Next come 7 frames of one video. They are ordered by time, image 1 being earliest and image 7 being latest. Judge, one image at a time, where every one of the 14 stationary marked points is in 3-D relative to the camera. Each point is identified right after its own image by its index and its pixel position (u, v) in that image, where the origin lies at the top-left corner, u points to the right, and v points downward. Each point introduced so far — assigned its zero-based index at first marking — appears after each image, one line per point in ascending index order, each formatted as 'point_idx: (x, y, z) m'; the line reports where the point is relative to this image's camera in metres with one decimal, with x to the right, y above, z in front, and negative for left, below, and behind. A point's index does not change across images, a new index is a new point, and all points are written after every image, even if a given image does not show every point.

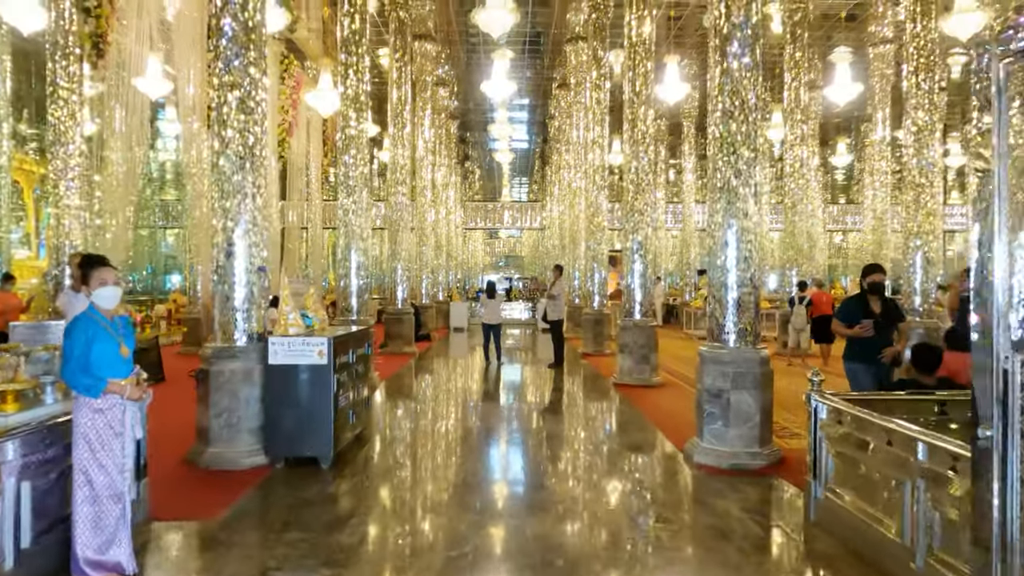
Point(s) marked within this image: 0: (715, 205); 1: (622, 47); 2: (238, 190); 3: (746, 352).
0: (+1.4, +0.6, +4.6) m
1: (+2.4, +5.1, +14.4) m
2: (-1.8, +0.6, +4.4) m
3: (+1.5, -0.4, +4.3) m
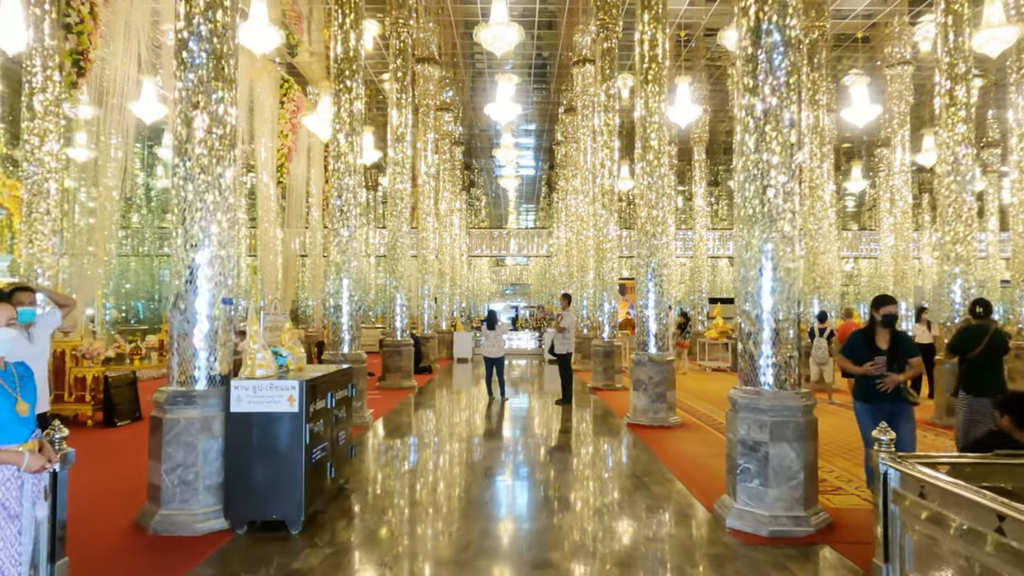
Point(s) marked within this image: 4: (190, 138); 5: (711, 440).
0: (+1.4, +0.4, +4.1) m
1: (+2.5, +4.5, +14.0) m
2: (-1.8, +0.4, +3.9) m
3: (+1.5, -0.6, +3.7) m
4: (-1.9, +0.9, +3.9) m
5: (+2.0, -1.5, +6.5) m
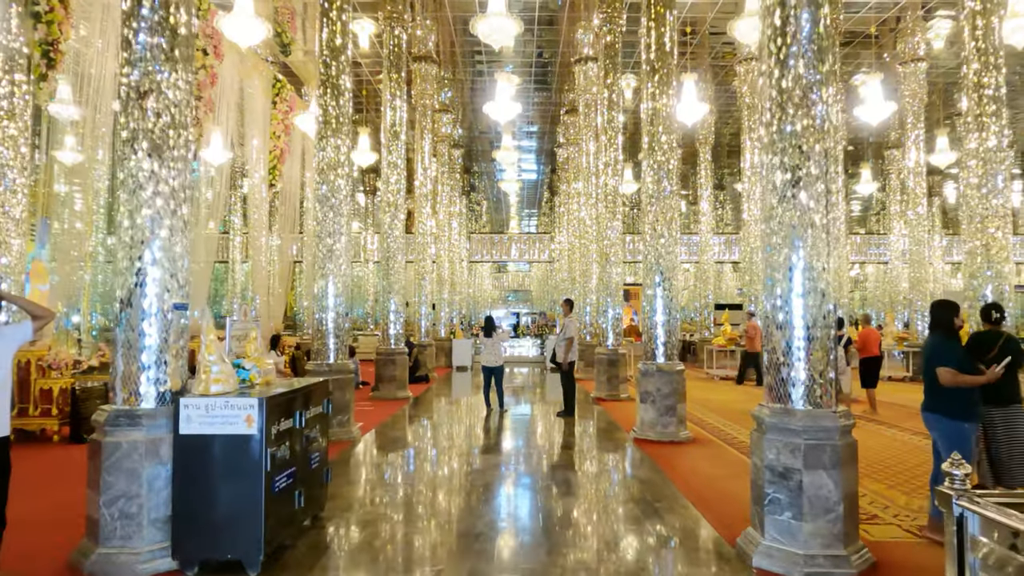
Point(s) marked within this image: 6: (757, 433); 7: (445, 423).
0: (+1.4, +0.4, +3.6) m
1: (+2.5, +4.4, +13.5) m
2: (-1.8, +0.4, +3.4) m
3: (+1.5, -0.6, +3.2) m
4: (-1.9, +0.8, +3.4) m
5: (+1.9, -1.5, +6.0) m
6: (+1.2, -0.7, +3.4) m
7: (-0.9, -1.8, +8.9) m
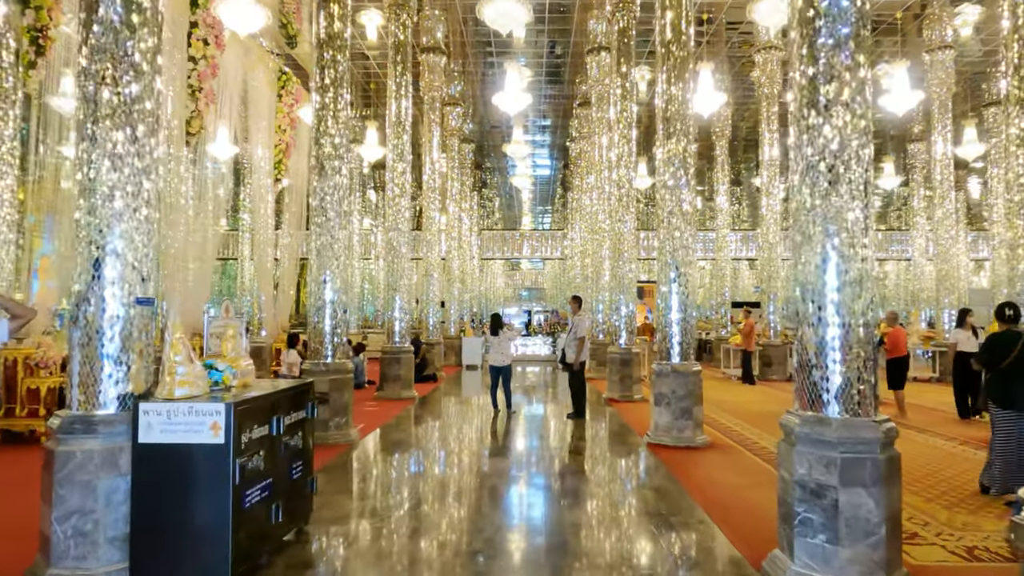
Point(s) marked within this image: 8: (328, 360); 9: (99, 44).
0: (+1.4, +0.4, +3.2) m
1: (+2.7, +4.4, +13.1) m
2: (-1.8, +0.5, +3.1) m
3: (+1.5, -0.6, +2.8) m
4: (-1.9, +0.9, +3.1) m
5: (+2.0, -1.5, +5.7) m
6: (+1.2, -0.7, +3.0) m
7: (-0.8, -1.7, +8.6) m
8: (-1.9, -0.8, +7.0) m
9: (-1.9, +1.1, +3.1) m
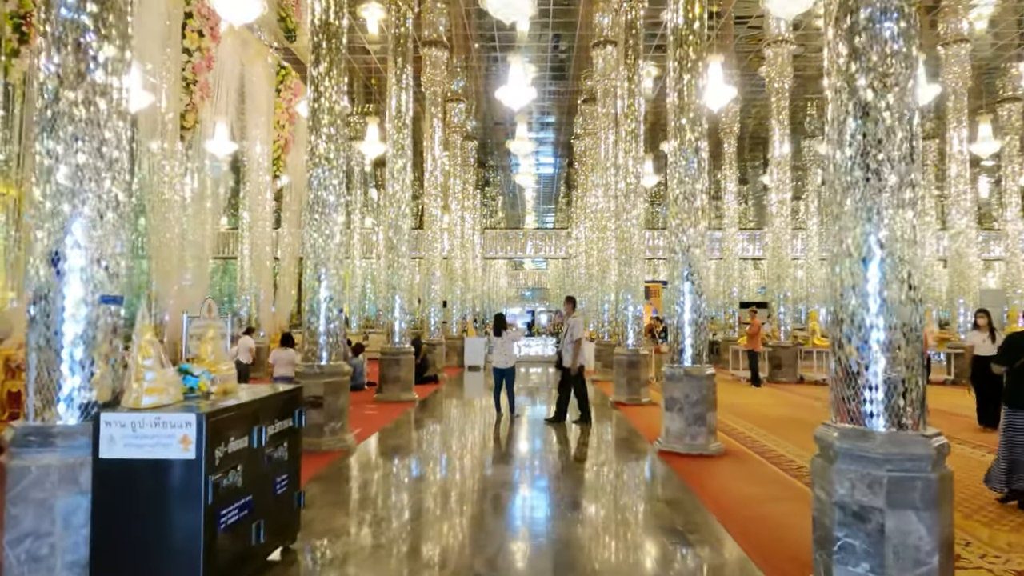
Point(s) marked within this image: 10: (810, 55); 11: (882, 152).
0: (+1.4, +0.4, +2.9) m
1: (+2.8, +4.4, +12.8) m
2: (-1.8, +0.5, +2.8) m
3: (+1.5, -0.6, +2.5) m
4: (-1.9, +0.9, +2.8) m
5: (+2.0, -1.5, +5.3) m
6: (+1.2, -0.7, +2.7) m
7: (-0.7, -1.7, +8.3) m
8: (-1.9, -0.7, +6.7) m
9: (-1.9, +1.1, +2.8) m
10: (+6.1, +4.8, +13.6) m
11: (+1.5, +0.6, +2.8) m
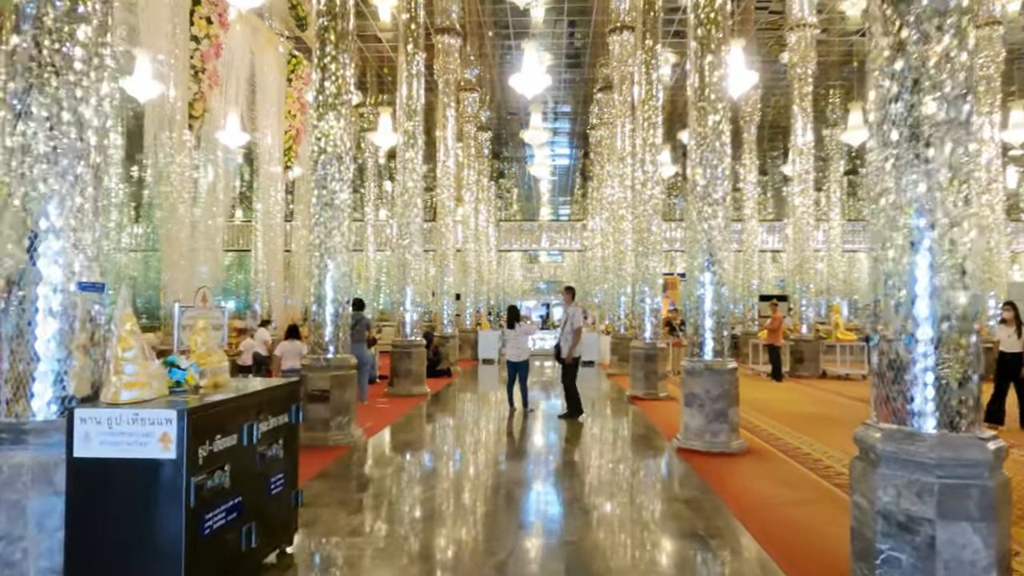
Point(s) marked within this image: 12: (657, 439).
0: (+1.5, +0.4, +2.6) m
1: (+3.0, +4.6, +12.5) m
2: (-1.8, +0.5, +2.6) m
3: (+1.5, -0.5, +2.3) m
4: (-1.9, +0.9, +2.6) m
5: (+2.1, -1.4, +5.1) m
6: (+1.3, -0.6, +2.4) m
7: (-0.6, -1.6, +8.1) m
8: (-1.8, -0.6, +6.5) m
9: (-1.9, +1.2, +2.6) m
10: (+6.4, +4.9, +13.2) m
11: (+1.6, +0.6, +2.5) m
12: (+1.5, -1.6, +6.9) m
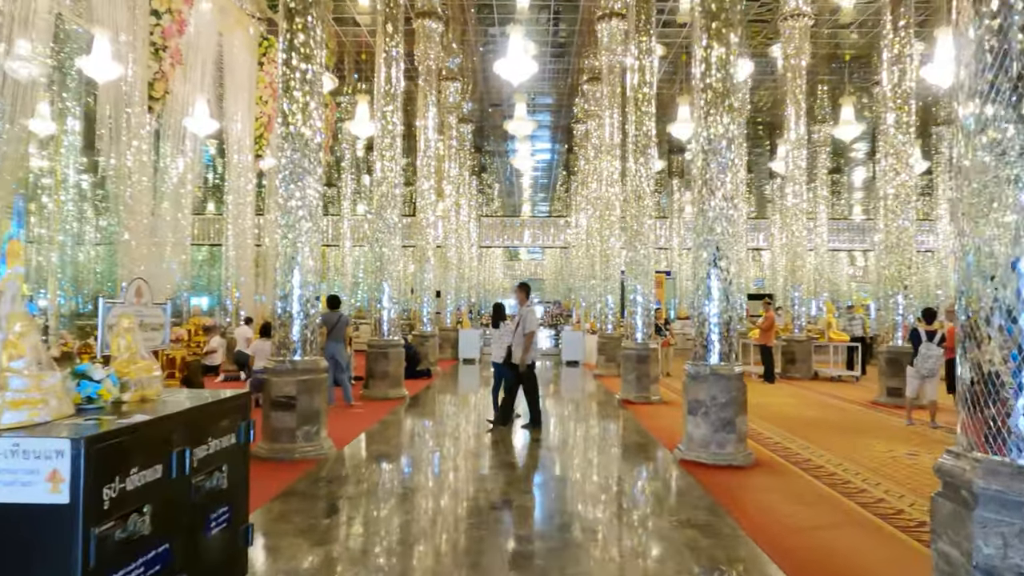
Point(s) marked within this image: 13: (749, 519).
0: (+1.5, +0.5, +2.2) m
1: (+2.7, +4.6, +12.0) m
2: (-1.8, +0.6, +2.0) m
3: (+1.5, -0.5, +1.8) m
4: (-1.9, +1.0, +2.0) m
5: (+2.0, -1.4, +4.6) m
6: (+1.3, -0.6, +2.0) m
7: (-0.8, -1.6, +7.5) m
8: (-1.9, -0.6, +5.9) m
9: (-1.9, +1.2, +2.0) m
10: (+6.1, +4.9, +12.9) m
11: (+1.6, +0.7, +2.0) m
12: (+1.3, -1.5, +6.4) m
13: (+1.4, -1.4, +4.0) m
